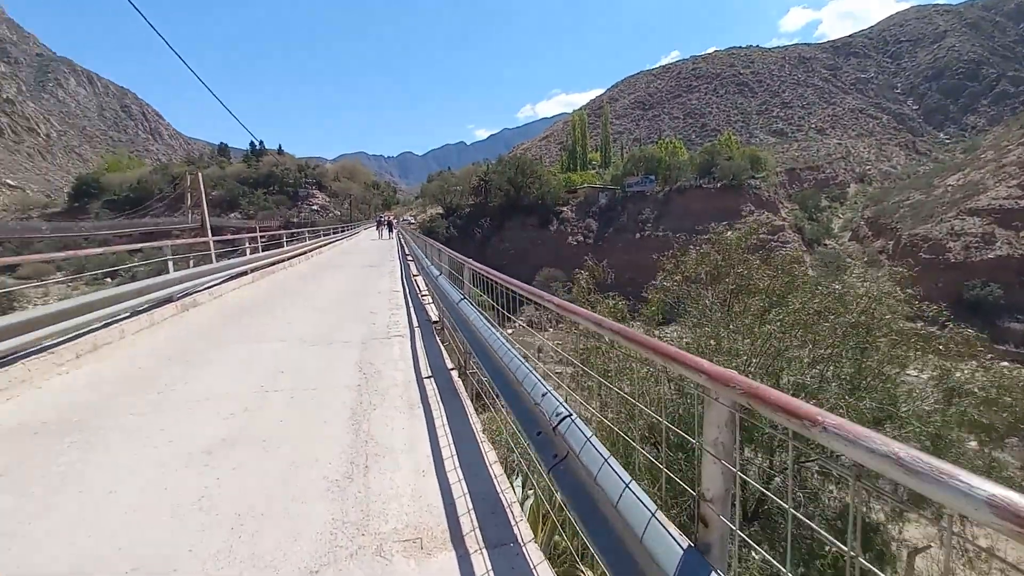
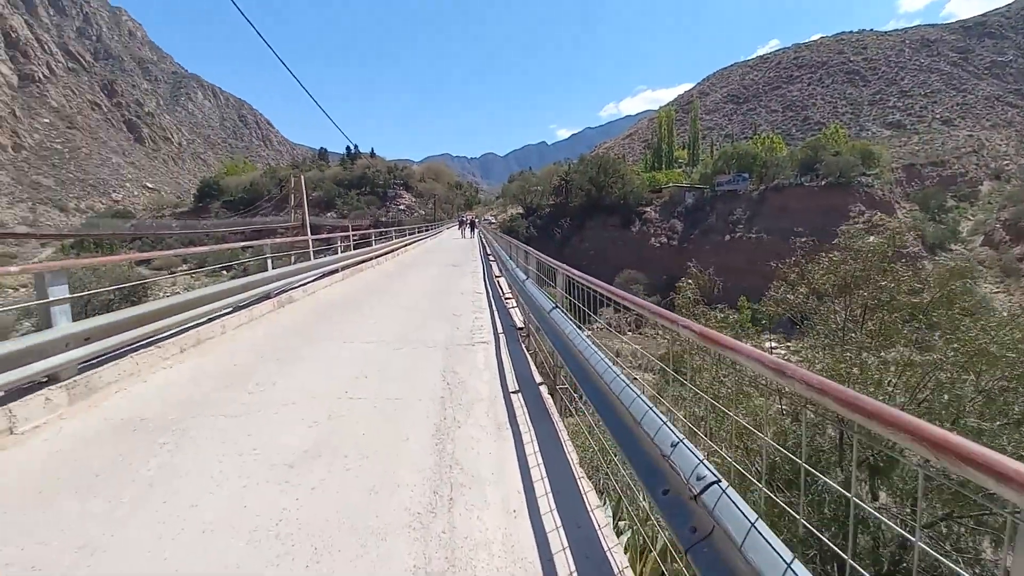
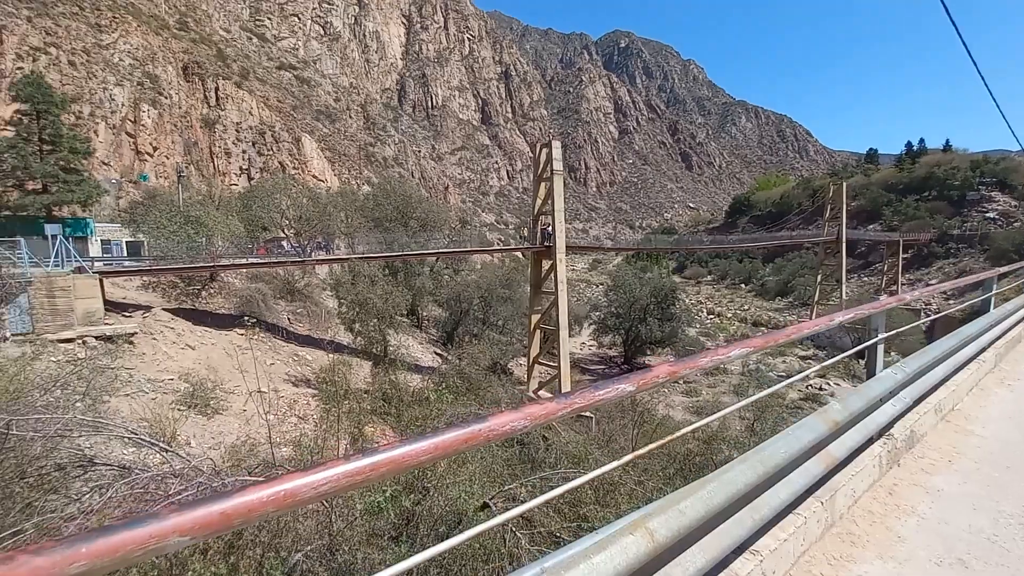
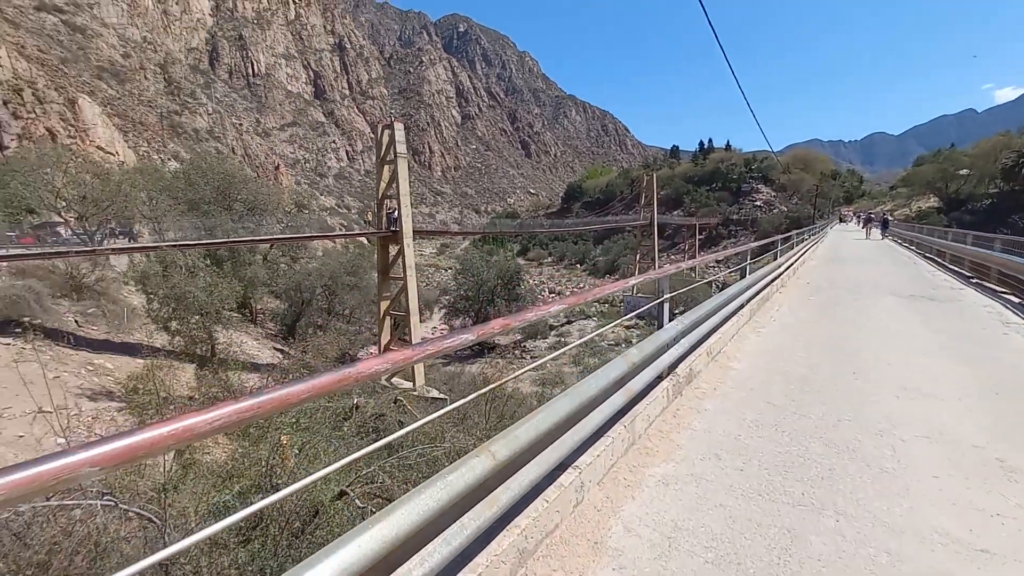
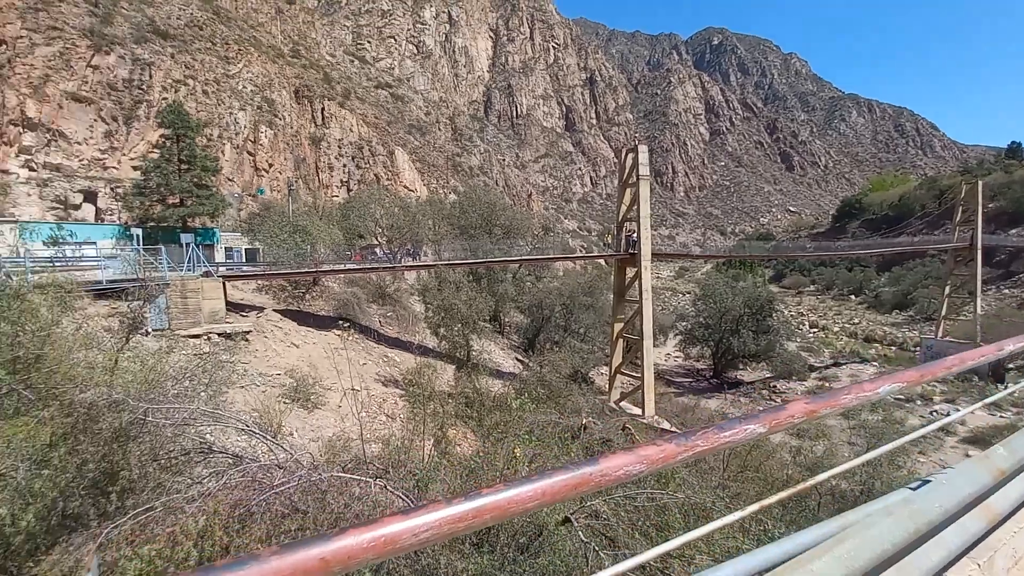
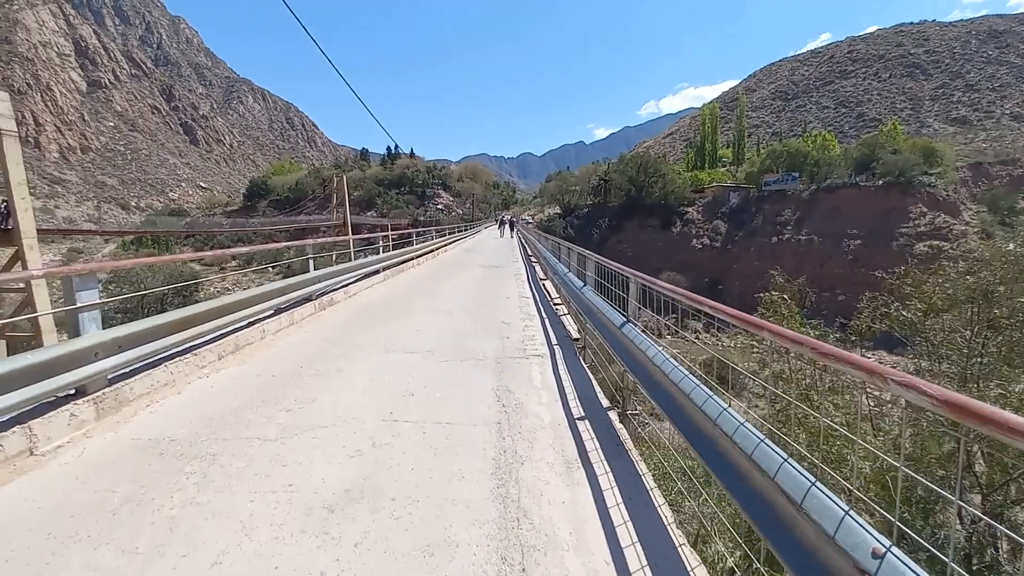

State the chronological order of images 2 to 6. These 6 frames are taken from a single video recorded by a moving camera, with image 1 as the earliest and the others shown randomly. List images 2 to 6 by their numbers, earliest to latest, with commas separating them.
2, 6, 4, 3, 5
